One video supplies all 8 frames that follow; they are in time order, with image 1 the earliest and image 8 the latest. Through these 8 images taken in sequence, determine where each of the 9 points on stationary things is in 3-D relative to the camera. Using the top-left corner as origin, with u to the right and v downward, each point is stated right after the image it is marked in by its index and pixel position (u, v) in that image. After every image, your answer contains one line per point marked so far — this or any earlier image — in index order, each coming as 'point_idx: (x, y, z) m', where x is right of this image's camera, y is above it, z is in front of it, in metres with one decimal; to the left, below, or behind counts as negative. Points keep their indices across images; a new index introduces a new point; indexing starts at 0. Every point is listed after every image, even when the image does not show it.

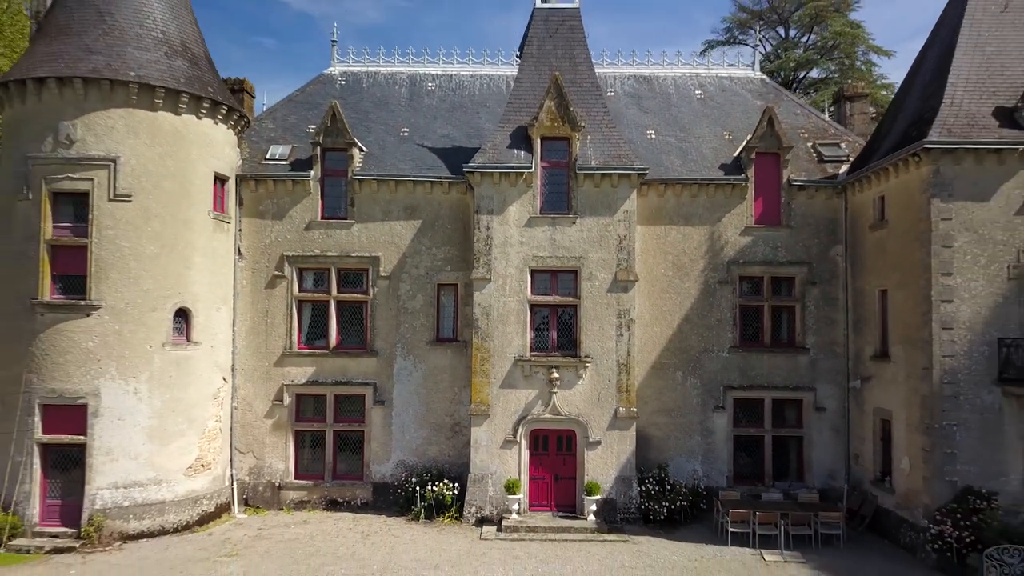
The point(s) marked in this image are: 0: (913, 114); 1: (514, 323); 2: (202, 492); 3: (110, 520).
0: (+6.7, +2.9, +14.1) m
1: (0.0, -0.6, +15.1) m
2: (-5.4, -3.5, +14.7) m
3: (-6.4, -3.7, +13.4) m
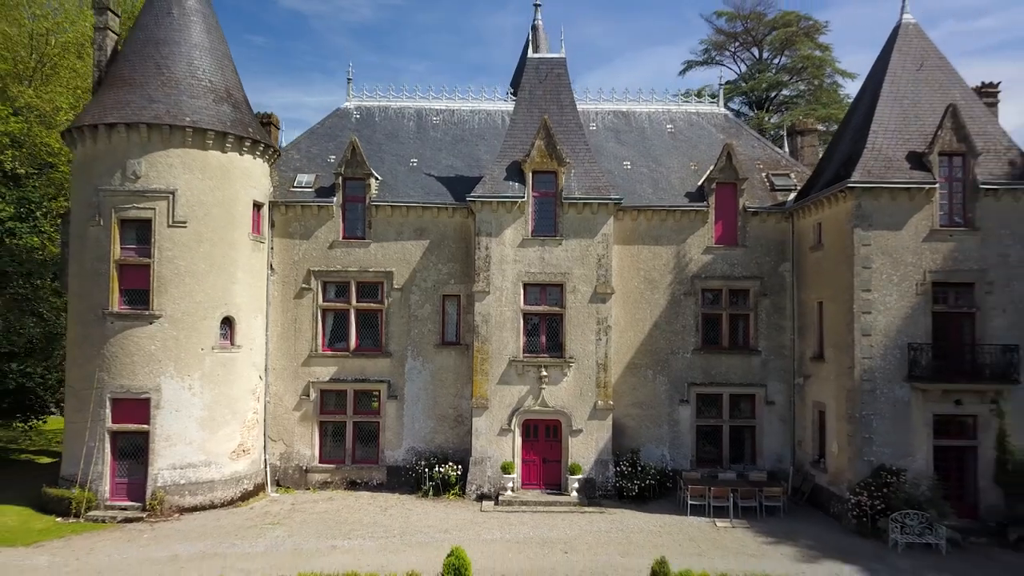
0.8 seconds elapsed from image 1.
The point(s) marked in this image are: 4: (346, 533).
0: (+6.6, +2.7, +16.8) m
1: (-0.1, -0.8, +17.7) m
2: (-5.5, -3.8, +17.3) m
3: (-6.4, -3.9, +15.9) m
4: (-2.9, -4.3, +14.8) m
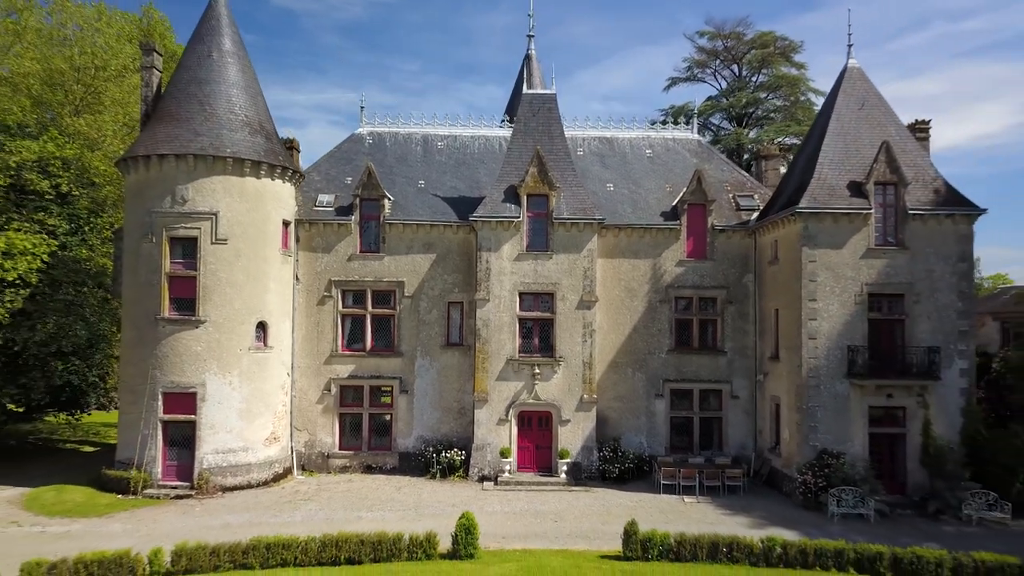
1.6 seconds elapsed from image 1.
0: (+6.6, +2.5, +19.4) m
1: (-0.1, -1.0, +20.3) m
2: (-5.6, -4.0, +19.8) m
3: (-6.5, -4.1, +18.4) m
4: (-2.9, -4.5, +17.3) m
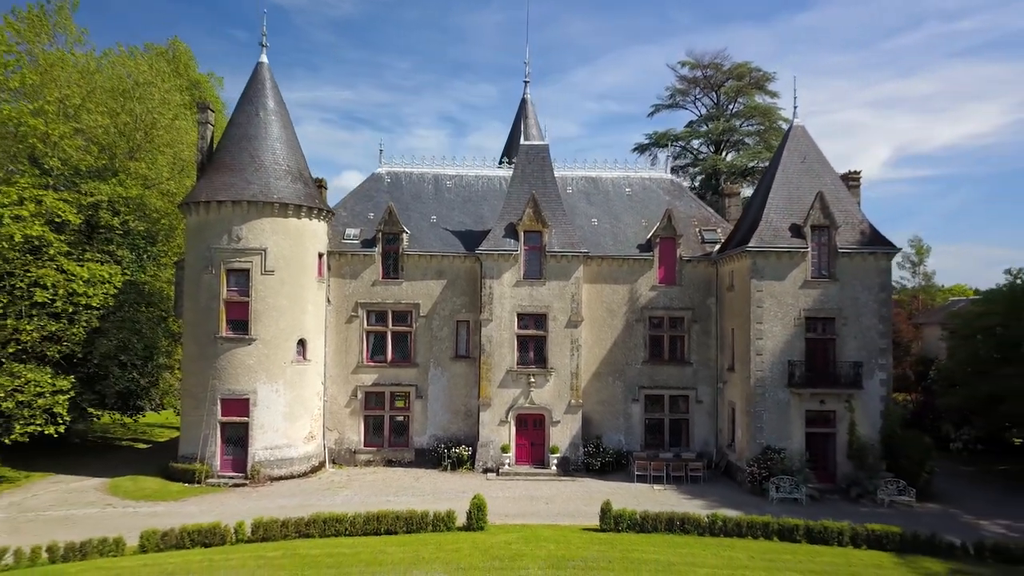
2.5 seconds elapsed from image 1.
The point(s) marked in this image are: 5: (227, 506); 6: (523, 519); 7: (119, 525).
0: (+6.5, +1.8, +23.2) m
1: (-0.2, -1.7, +24.1) m
2: (-5.6, -4.6, +23.5) m
3: (-6.5, -4.7, +22.2) m
4: (-2.9, -5.1, +21.1) m
5: (-6.6, -5.0, +19.5) m
6: (+0.2, -5.0, +18.4) m
7: (-8.2, -5.0, +17.8) m
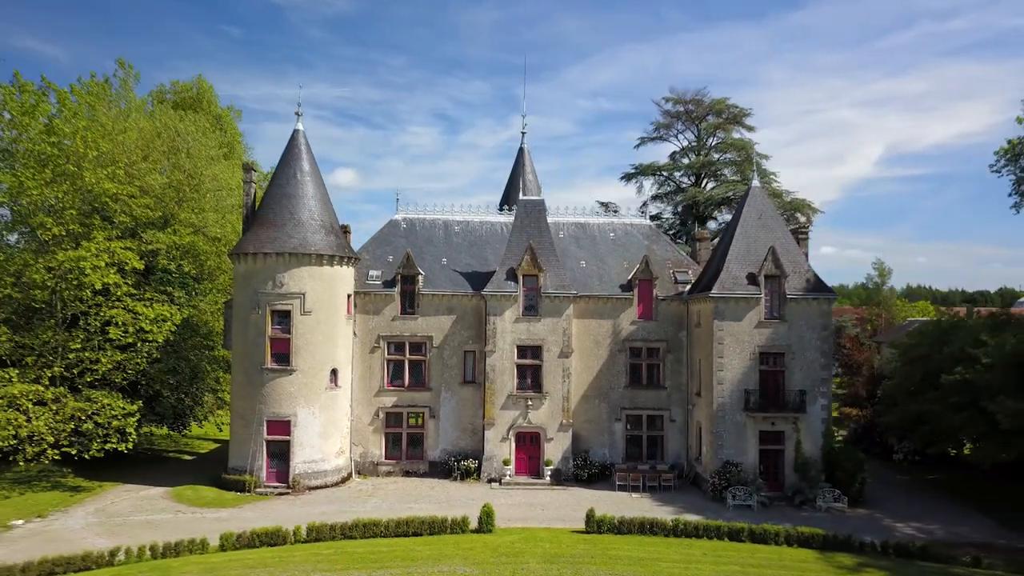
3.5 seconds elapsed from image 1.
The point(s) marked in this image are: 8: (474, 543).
0: (+6.6, +0.6, +27.4) m
1: (-0.1, -2.9, +28.2) m
2: (-5.6, -5.8, +27.6) m
3: (-6.5, -5.9, +26.2) m
4: (-2.9, -6.3, +25.1) m
5: (-6.5, -6.2, +23.5) m
6: (+0.3, -6.3, +22.5) m
7: (-8.2, -6.2, +21.8) m
8: (-0.9, -6.1, +20.0) m
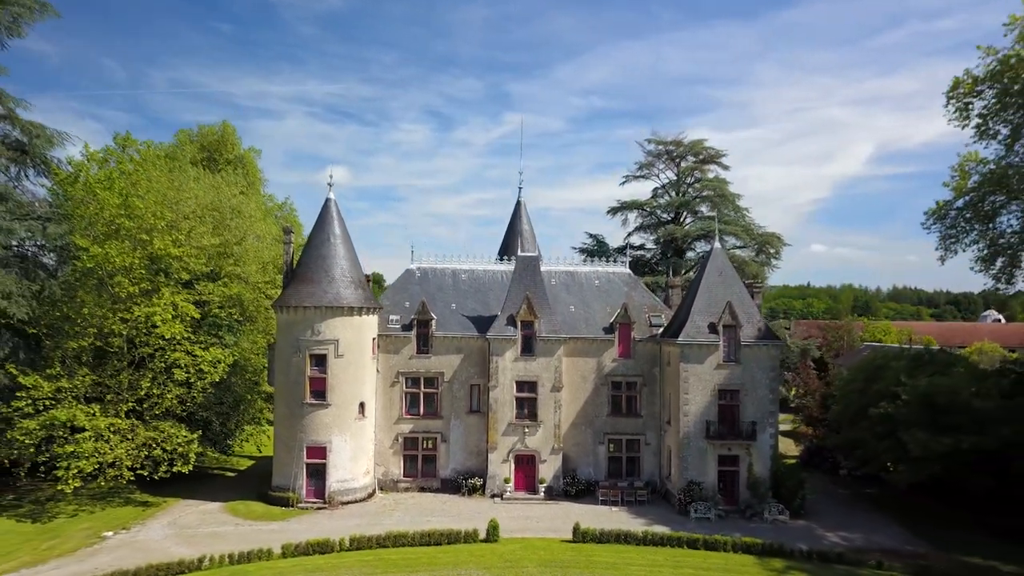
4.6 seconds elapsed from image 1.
0: (+6.6, -1.2, +32.5) m
1: (-0.2, -4.6, +33.3) m
2: (-5.6, -7.5, +32.6) m
3: (-6.5, -7.7, +31.3) m
4: (-2.9, -8.1, +30.2) m
5: (-6.5, -8.0, +28.6) m
6: (+0.3, -8.0, +27.6) m
7: (-8.1, -8.0, +26.9) m
8: (-0.8, -7.8, +25.1) m
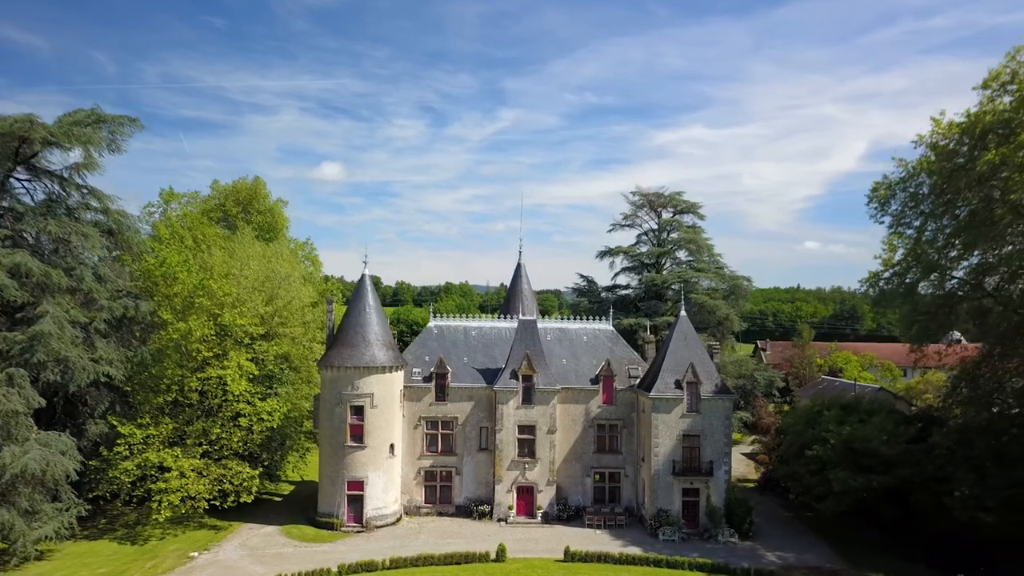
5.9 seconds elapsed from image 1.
0: (+6.7, -4.1, +39.6) m
1: (0.0, -7.5, +40.4) m
2: (-5.5, -10.4, +39.7) m
3: (-6.4, -10.6, +38.3) m
4: (-2.8, -11.0, +37.3) m
5: (-6.3, -10.9, +35.7) m
6: (+0.5, -10.9, +34.7) m
7: (-8.0, -10.9, +33.9) m
8: (-0.7, -10.8, +32.2) m
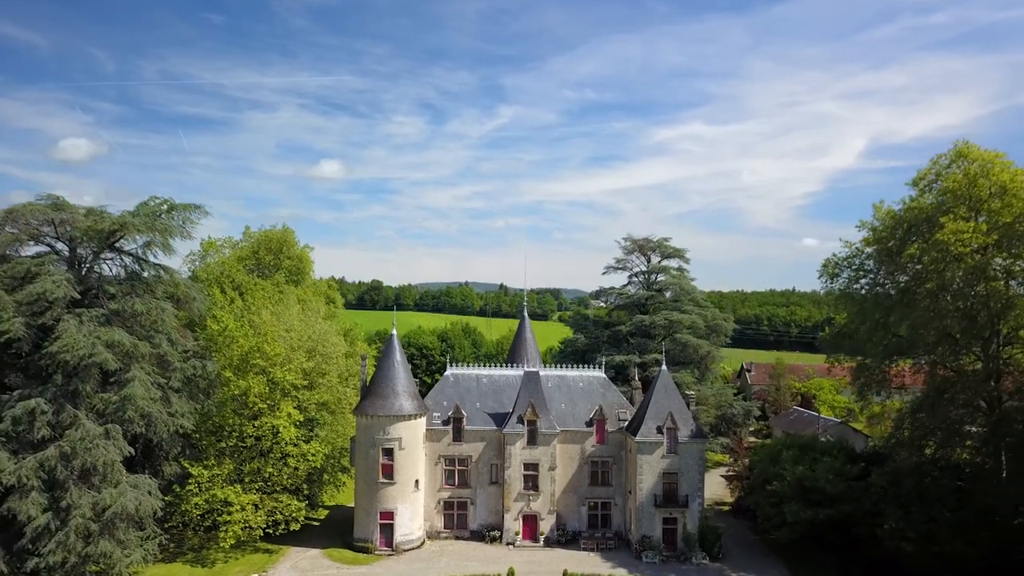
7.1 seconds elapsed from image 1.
0: (+7.0, -7.3, +46.7) m
1: (+0.3, -10.7, +47.4) m
2: (-5.1, -13.7, +46.7) m
3: (-6.0, -13.8, +45.4) m
4: (-2.4, -14.2, +44.4) m
5: (-6.0, -14.2, +42.7) m
6: (+0.8, -14.2, +41.8) m
7: (-7.6, -14.2, +41.0) m
8: (-0.3, -14.0, +39.3) m
